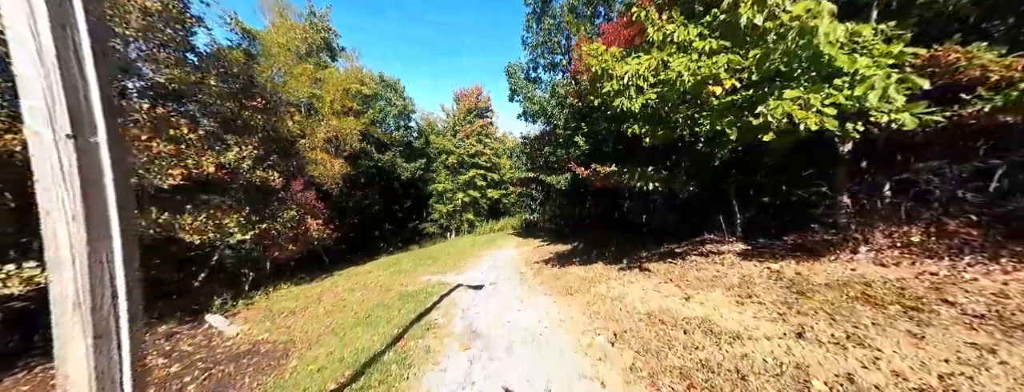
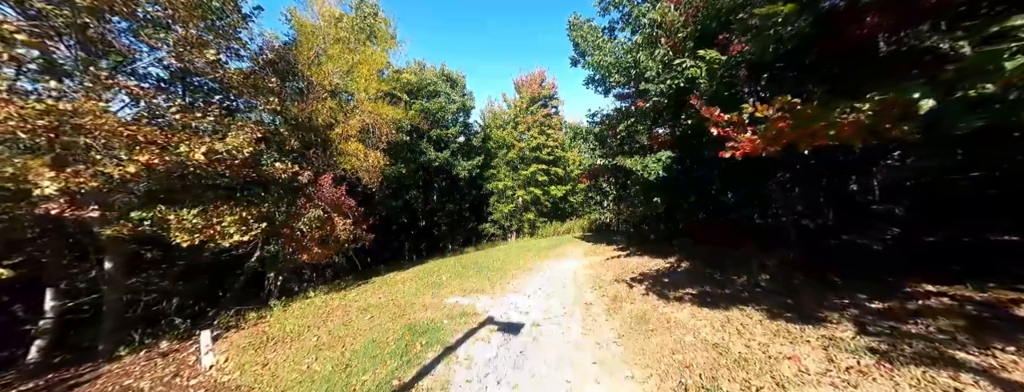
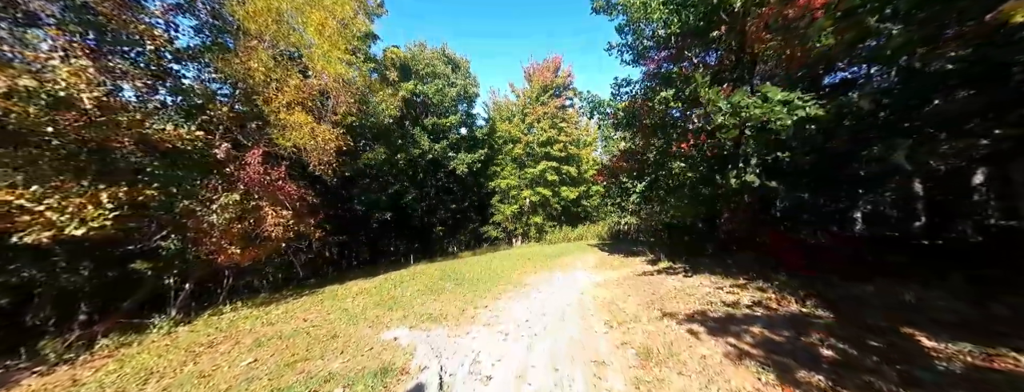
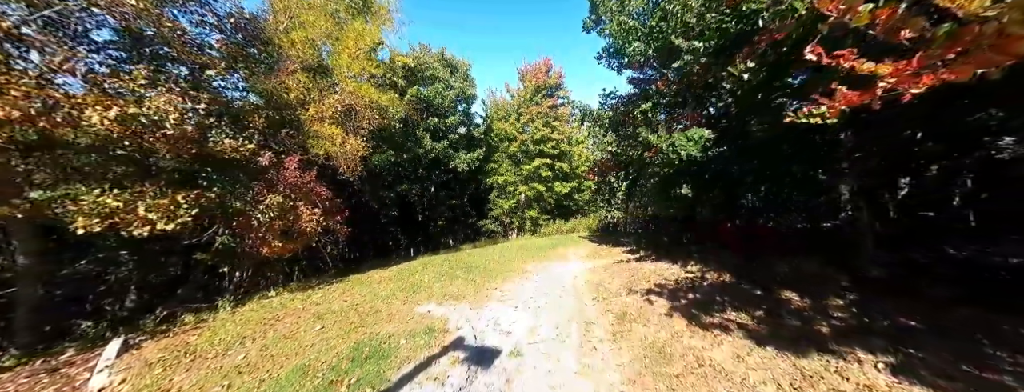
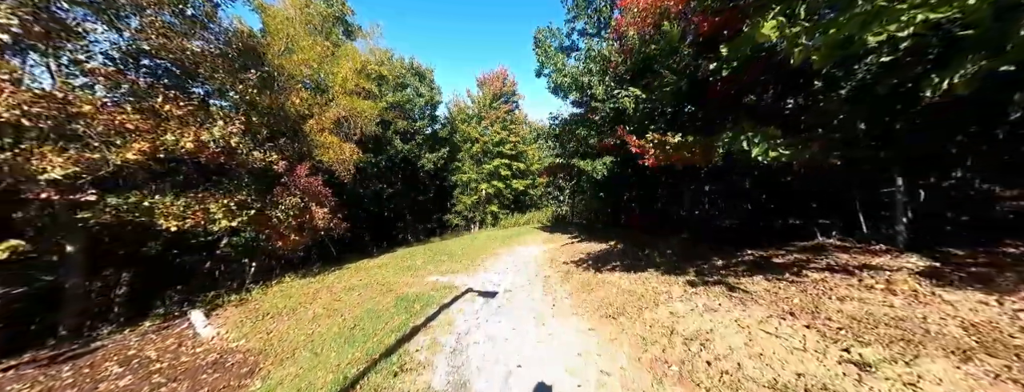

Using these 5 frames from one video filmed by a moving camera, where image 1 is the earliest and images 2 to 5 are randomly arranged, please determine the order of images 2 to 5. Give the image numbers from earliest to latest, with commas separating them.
5, 2, 4, 3
